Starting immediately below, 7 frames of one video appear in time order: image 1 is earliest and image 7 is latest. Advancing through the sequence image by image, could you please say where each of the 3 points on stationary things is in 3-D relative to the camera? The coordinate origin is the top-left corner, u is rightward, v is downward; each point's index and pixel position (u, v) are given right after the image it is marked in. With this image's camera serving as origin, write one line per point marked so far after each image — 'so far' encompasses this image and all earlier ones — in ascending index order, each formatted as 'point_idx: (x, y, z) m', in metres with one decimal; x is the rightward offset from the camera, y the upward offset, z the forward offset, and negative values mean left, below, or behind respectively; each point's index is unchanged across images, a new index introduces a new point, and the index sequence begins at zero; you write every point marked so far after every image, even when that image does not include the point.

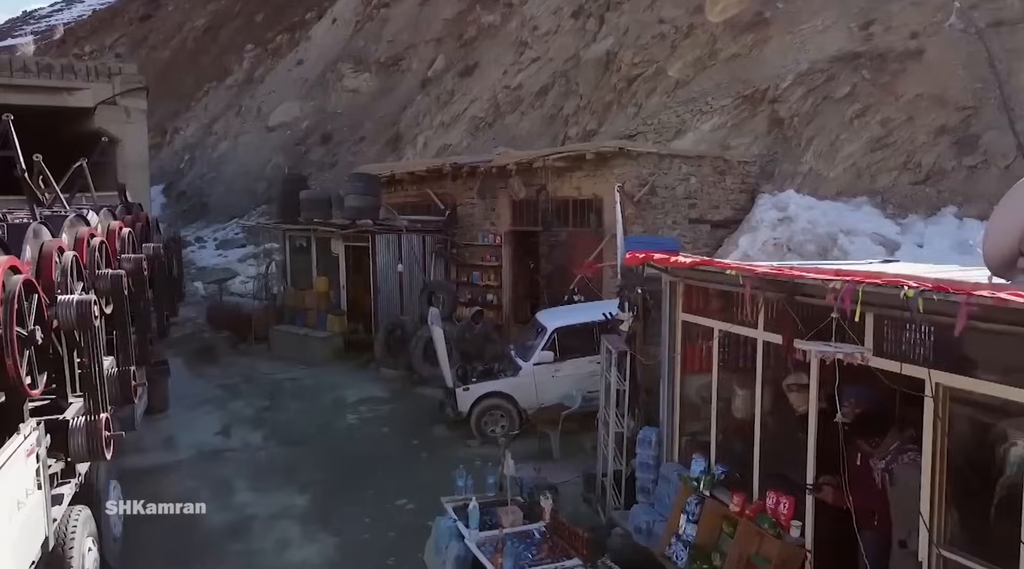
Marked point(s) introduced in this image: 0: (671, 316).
0: (+1.1, -0.2, +5.6) m
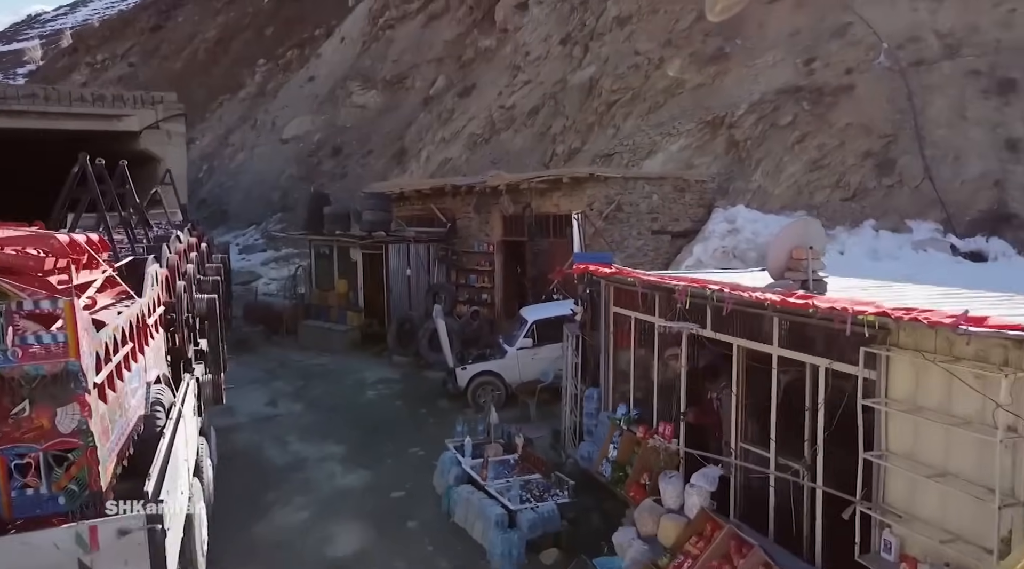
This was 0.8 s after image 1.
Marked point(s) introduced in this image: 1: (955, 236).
0: (+0.9, -0.2, +8.0) m
1: (+7.4, +0.8, +13.7) m
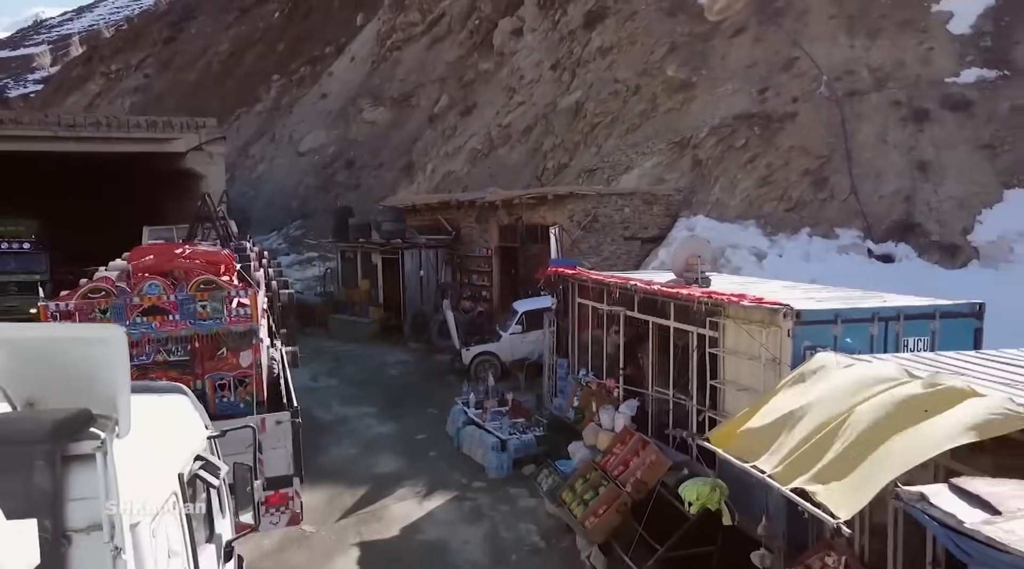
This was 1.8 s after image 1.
0: (+0.8, -0.2, +11.0) m
1: (+7.3, +0.9, +16.6) m
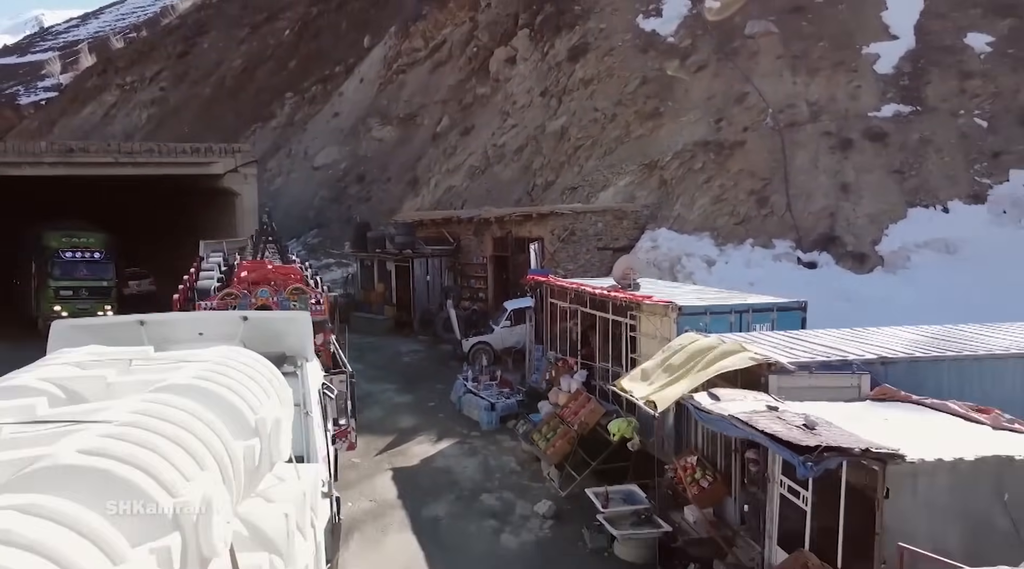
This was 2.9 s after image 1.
0: (+0.6, -0.2, +14.5) m
1: (+7.1, +0.8, +20.2) m
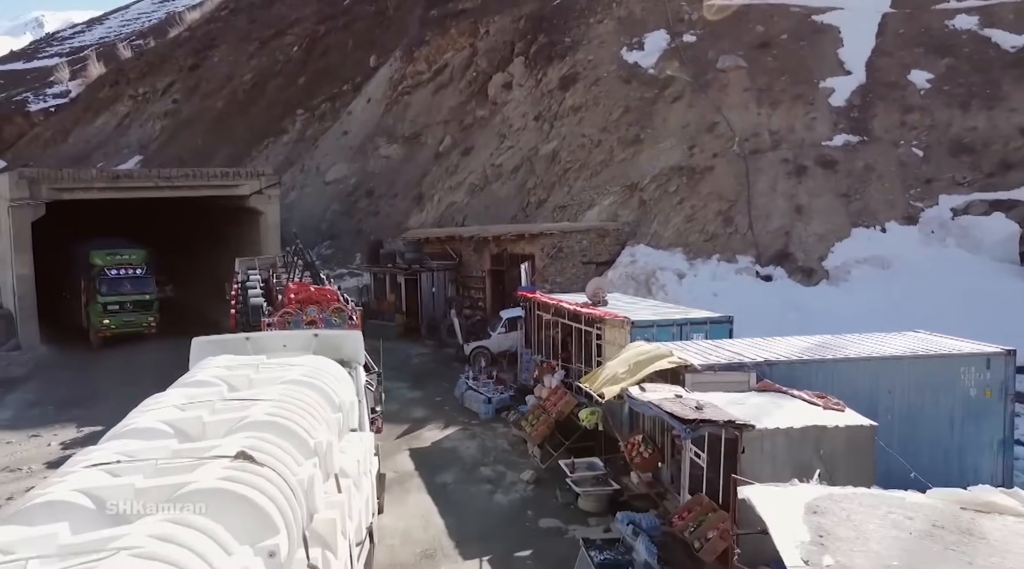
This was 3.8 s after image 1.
0: (+0.4, -0.6, +17.5) m
1: (+7.0, +0.6, +23.1) m
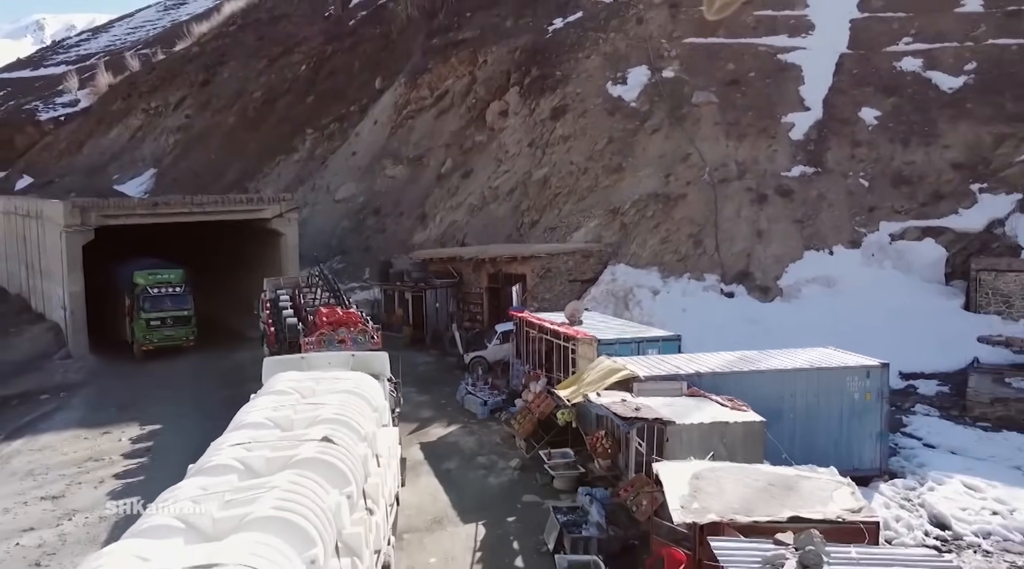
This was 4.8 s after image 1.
0: (+0.3, -1.1, +20.7) m
1: (+6.8, 0.0, +26.3) m
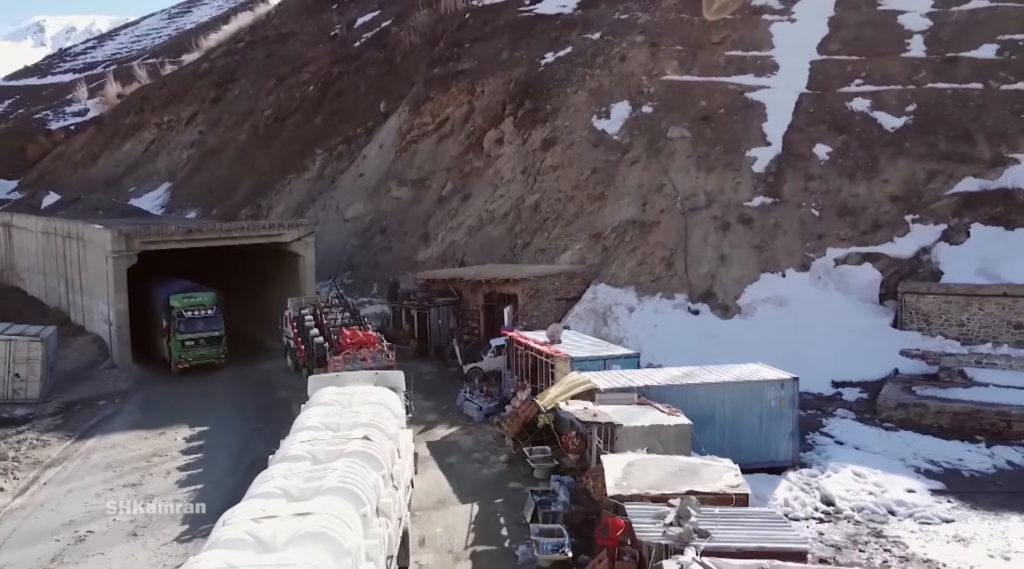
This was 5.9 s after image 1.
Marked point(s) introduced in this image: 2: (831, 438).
0: (0.0, -1.7, +24.4) m
1: (+6.5, -0.6, +30.1) m
2: (+7.6, -3.7, +19.5) m
